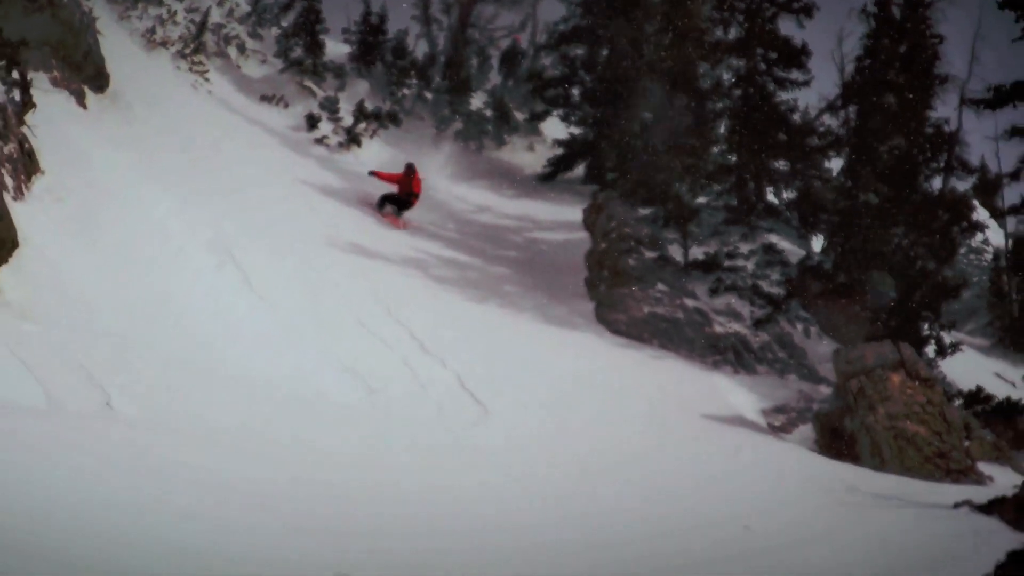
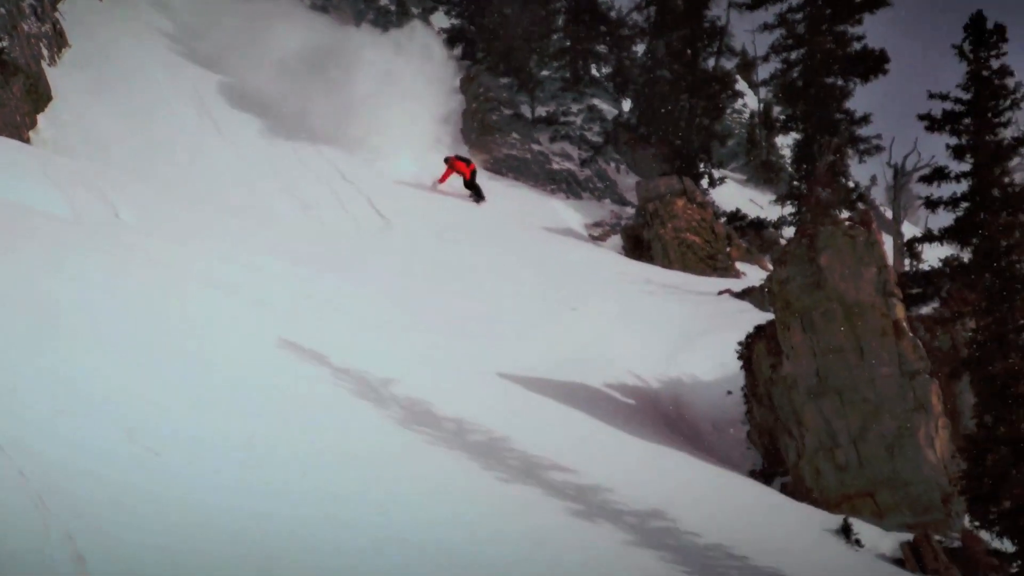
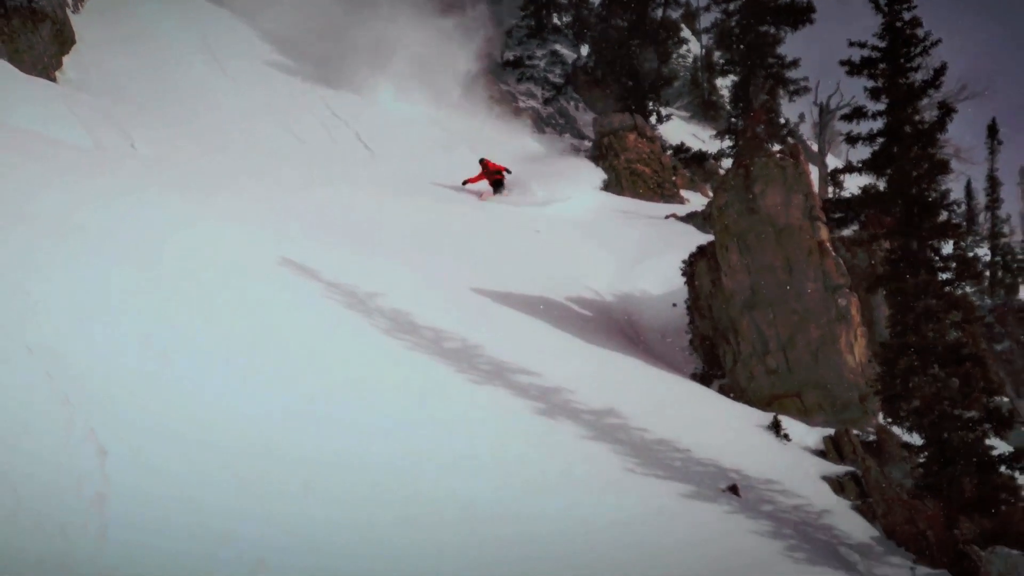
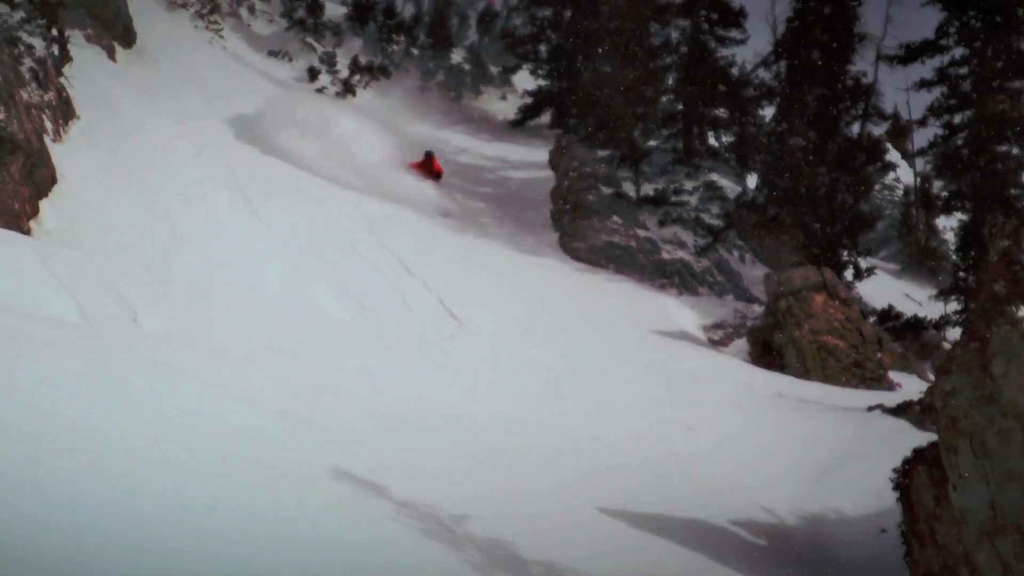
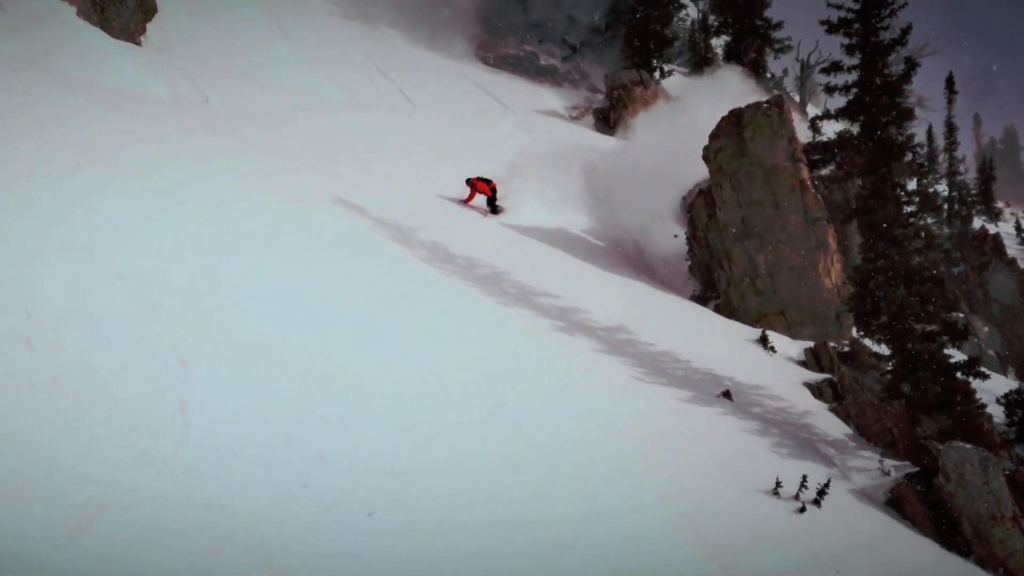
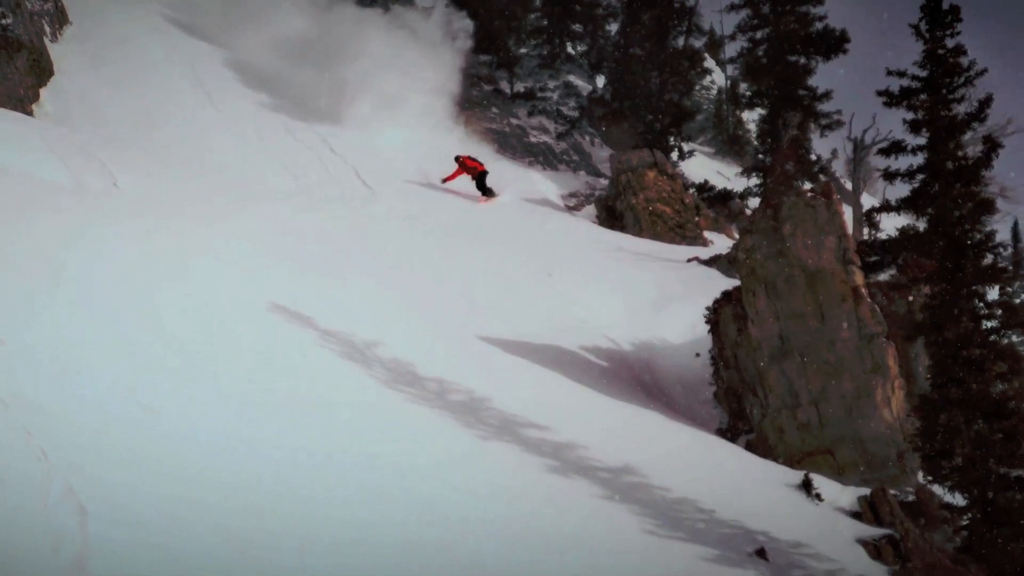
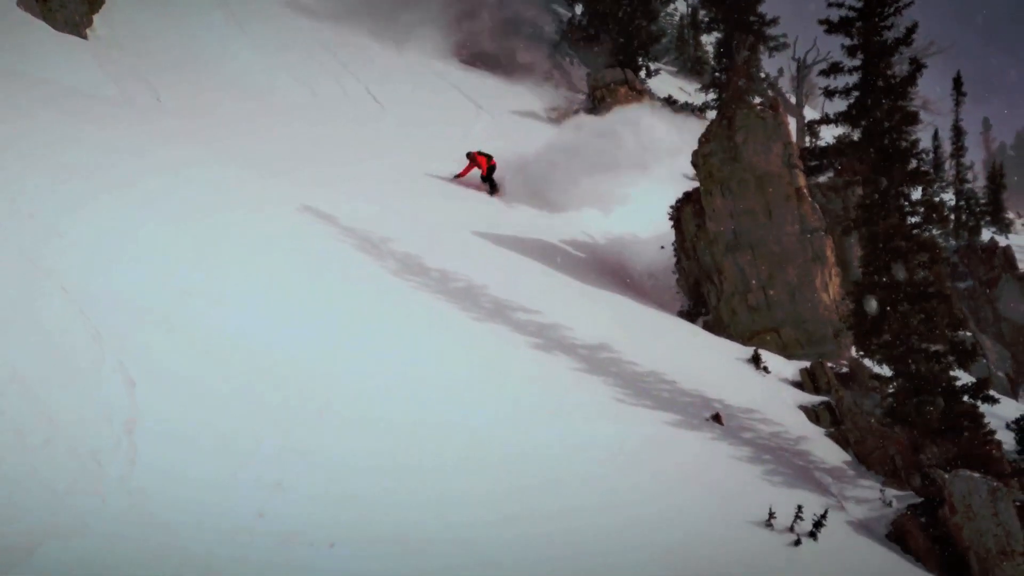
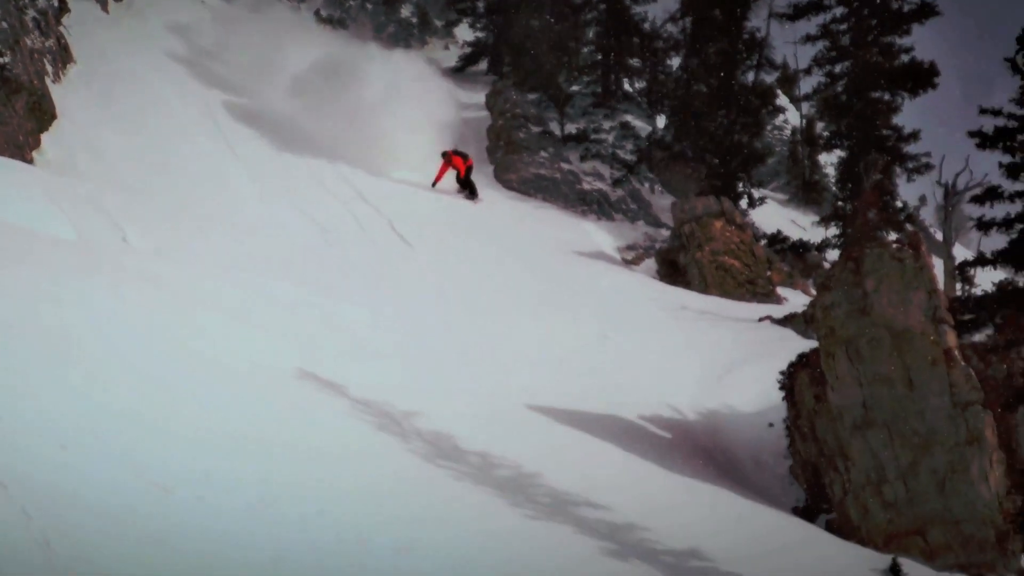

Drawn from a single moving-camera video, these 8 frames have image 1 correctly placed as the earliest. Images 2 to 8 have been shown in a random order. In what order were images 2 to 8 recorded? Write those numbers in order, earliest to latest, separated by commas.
4, 8, 2, 6, 3, 7, 5
